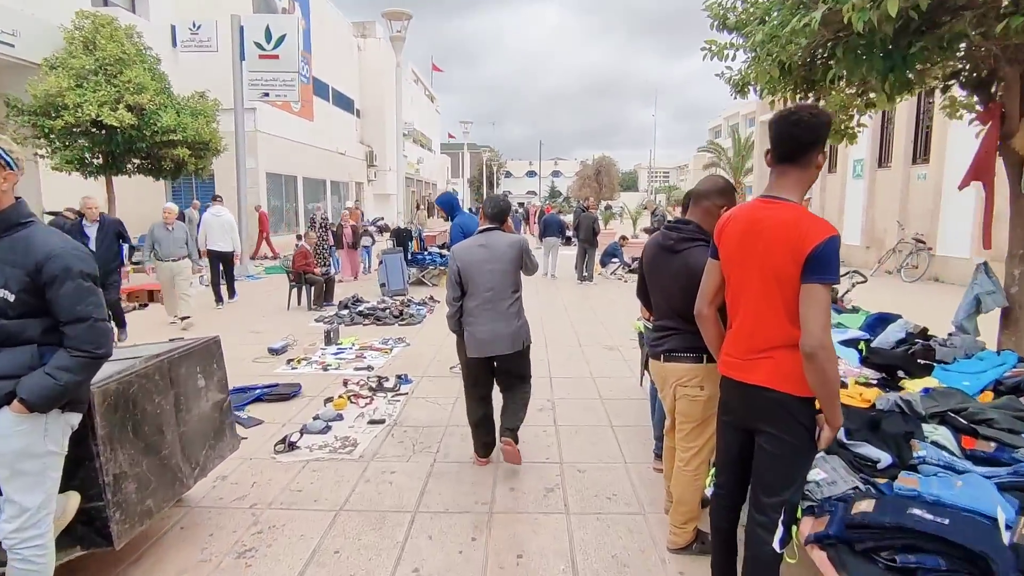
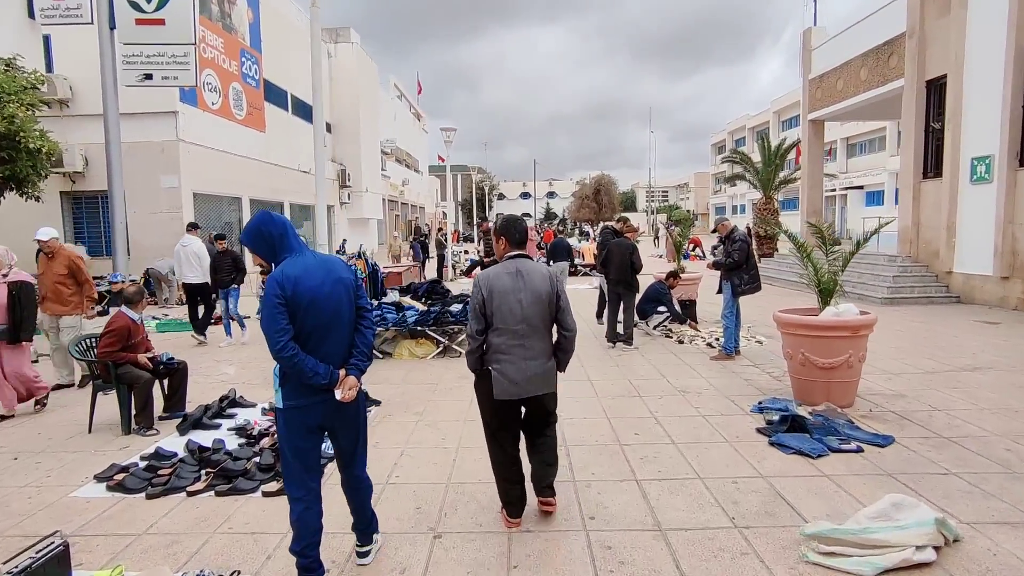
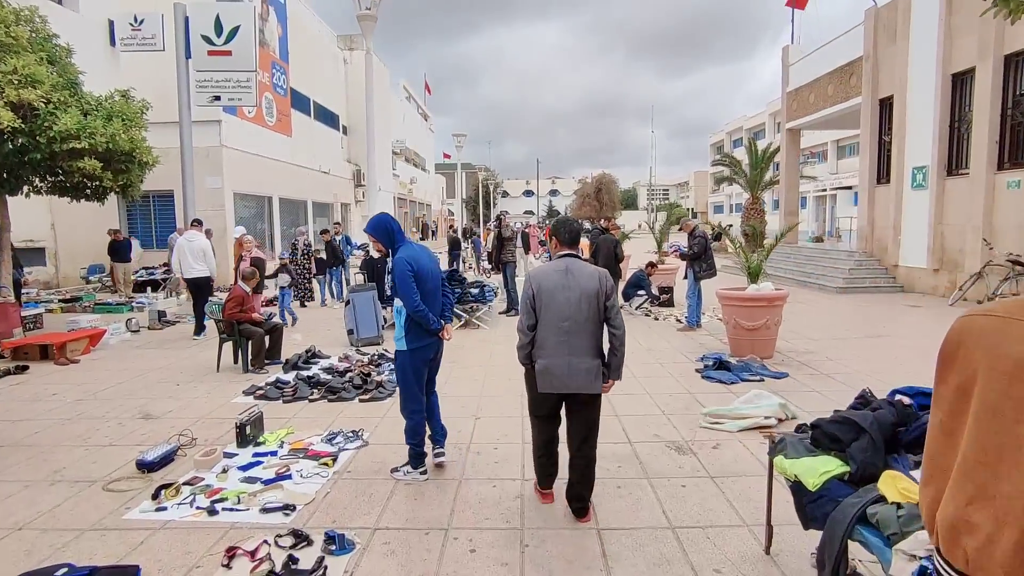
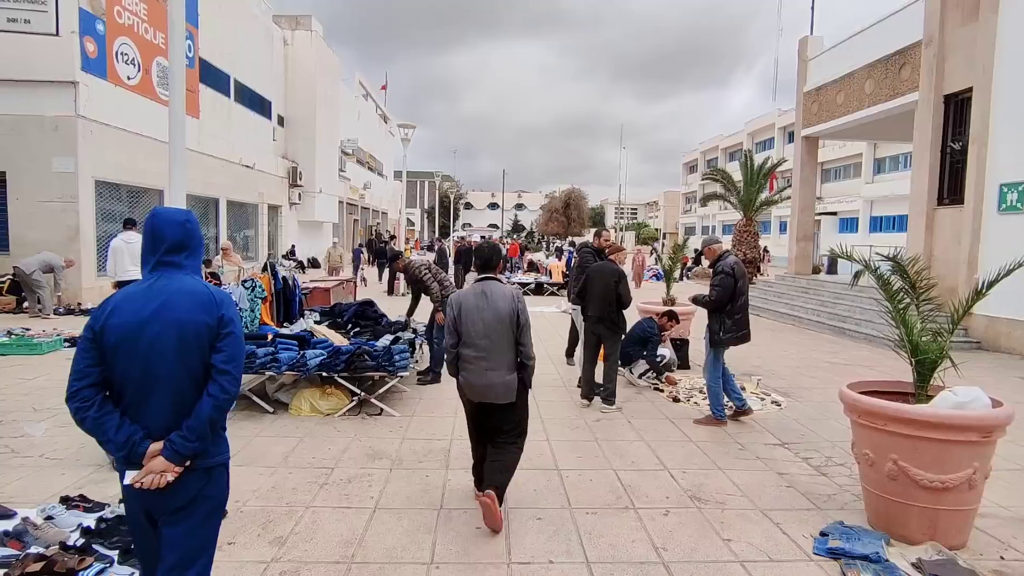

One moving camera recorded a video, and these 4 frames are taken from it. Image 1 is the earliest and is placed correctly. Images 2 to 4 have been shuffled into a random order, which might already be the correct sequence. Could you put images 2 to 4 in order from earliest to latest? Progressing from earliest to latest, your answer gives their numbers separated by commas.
3, 2, 4
